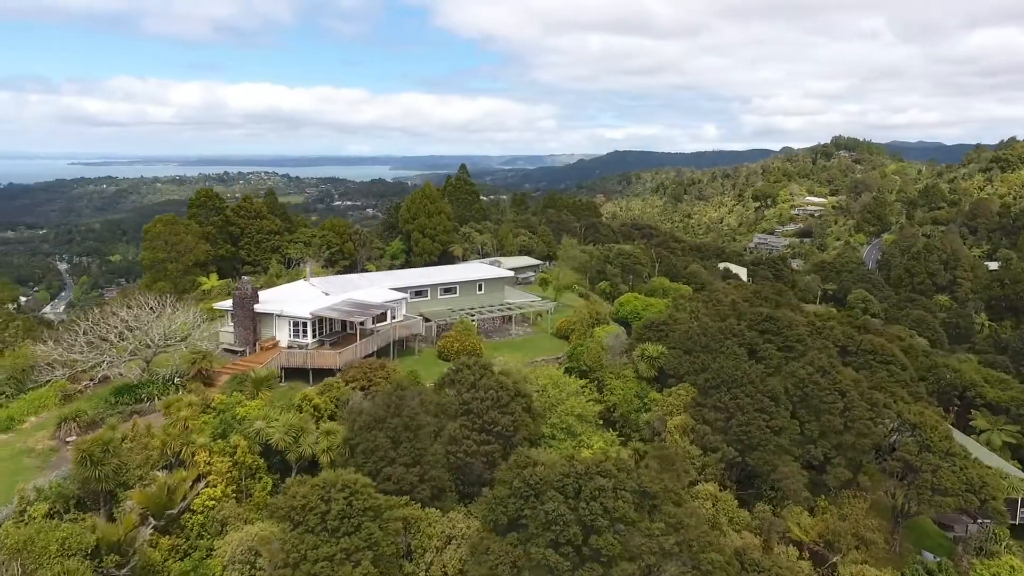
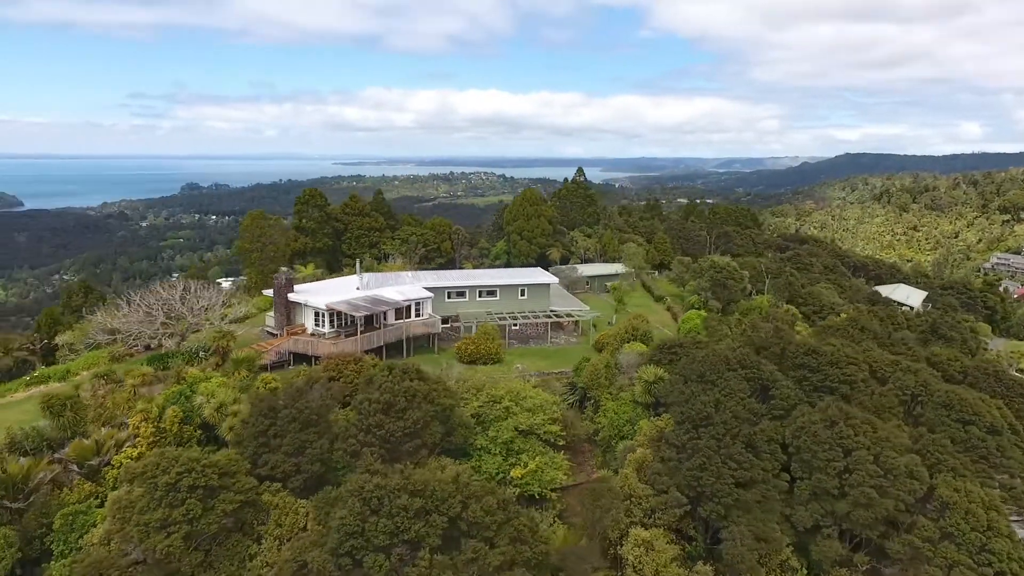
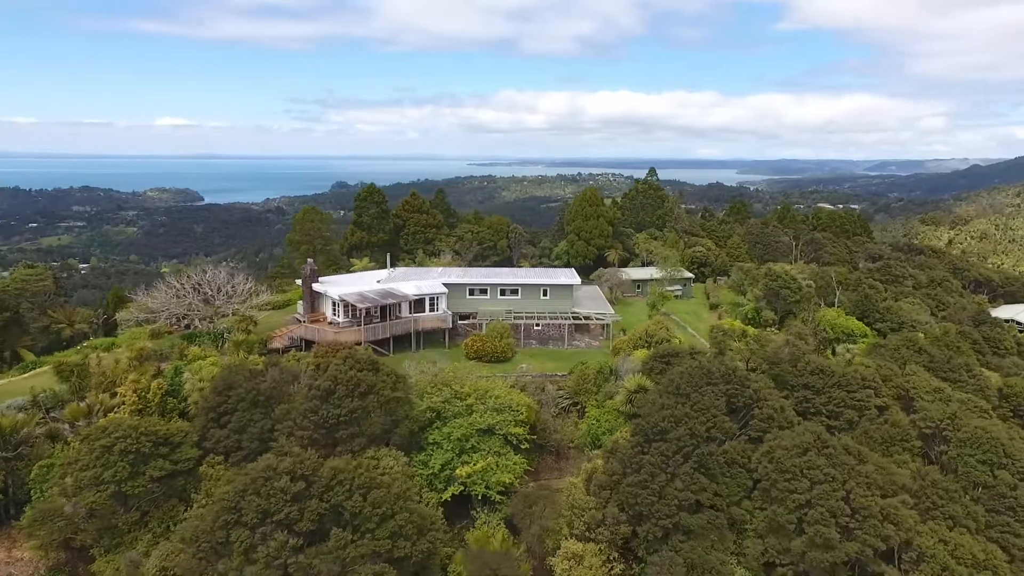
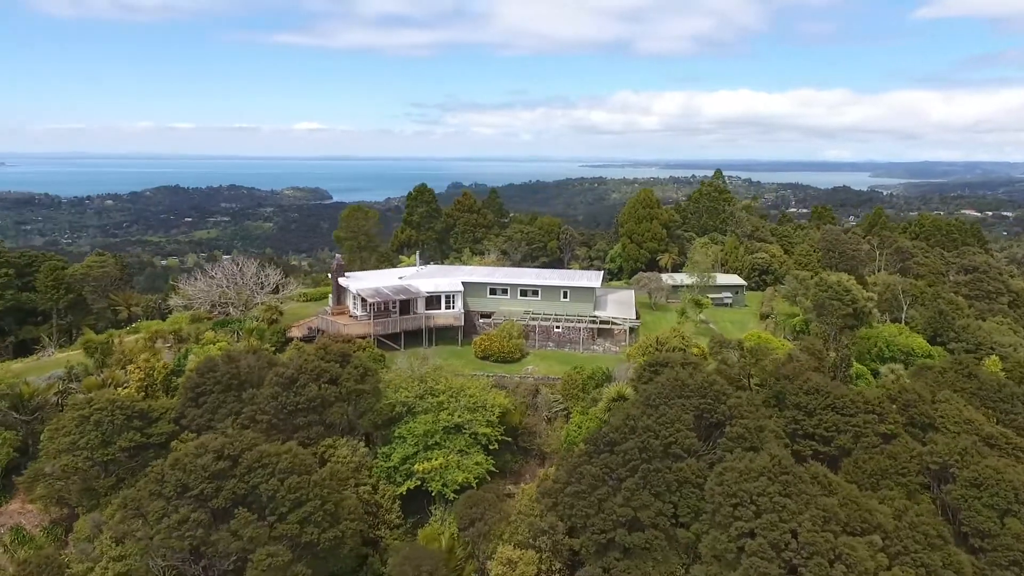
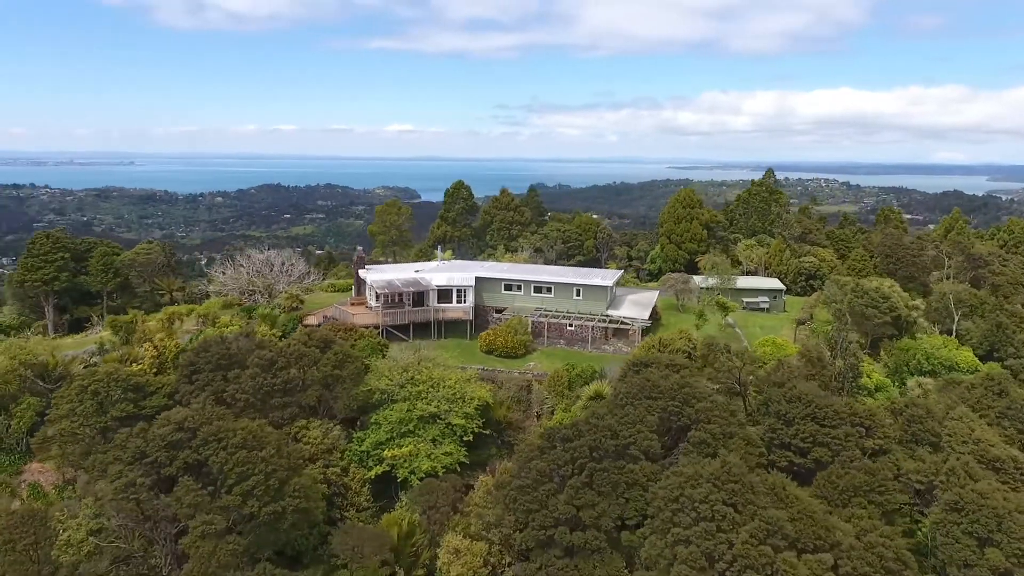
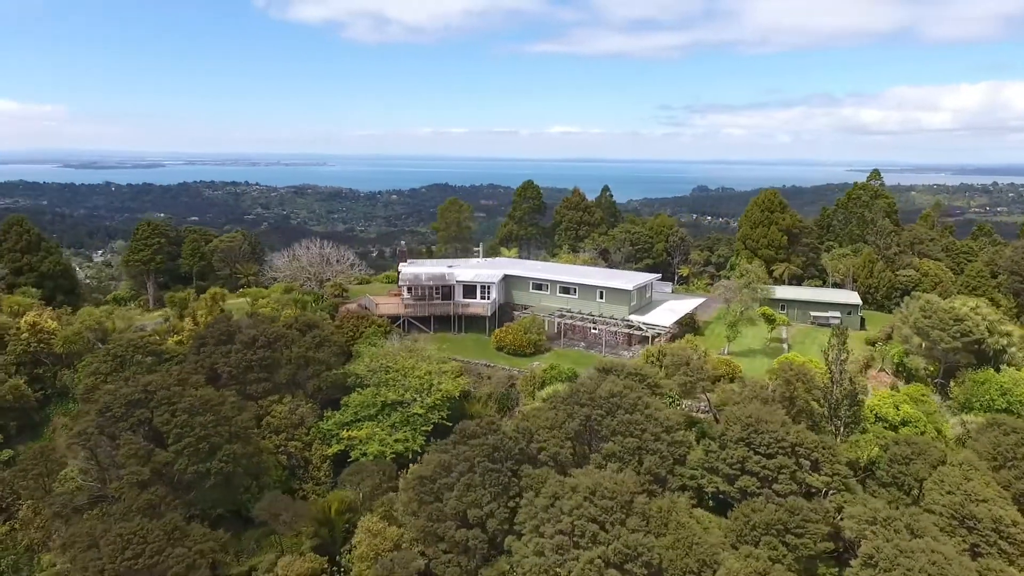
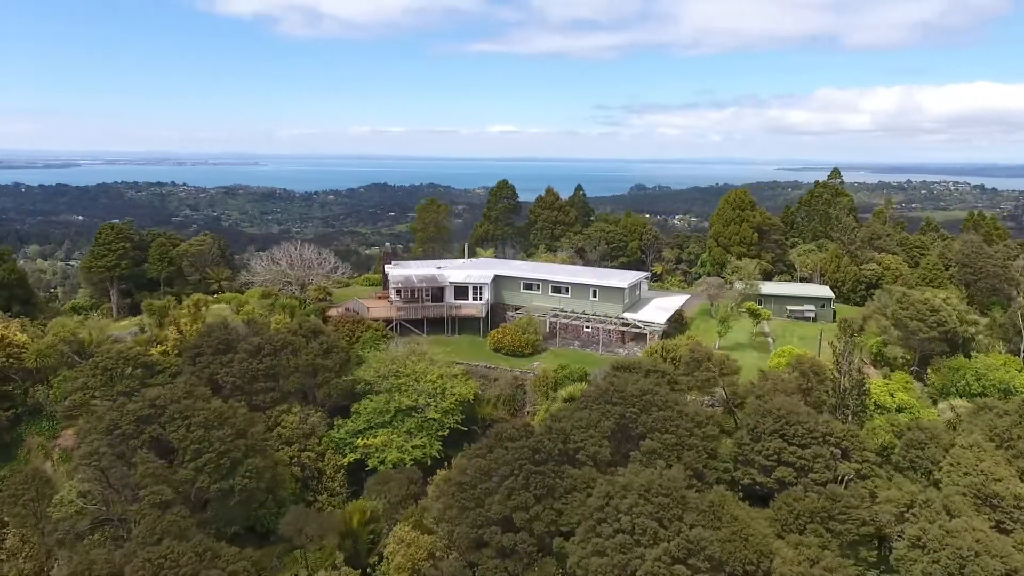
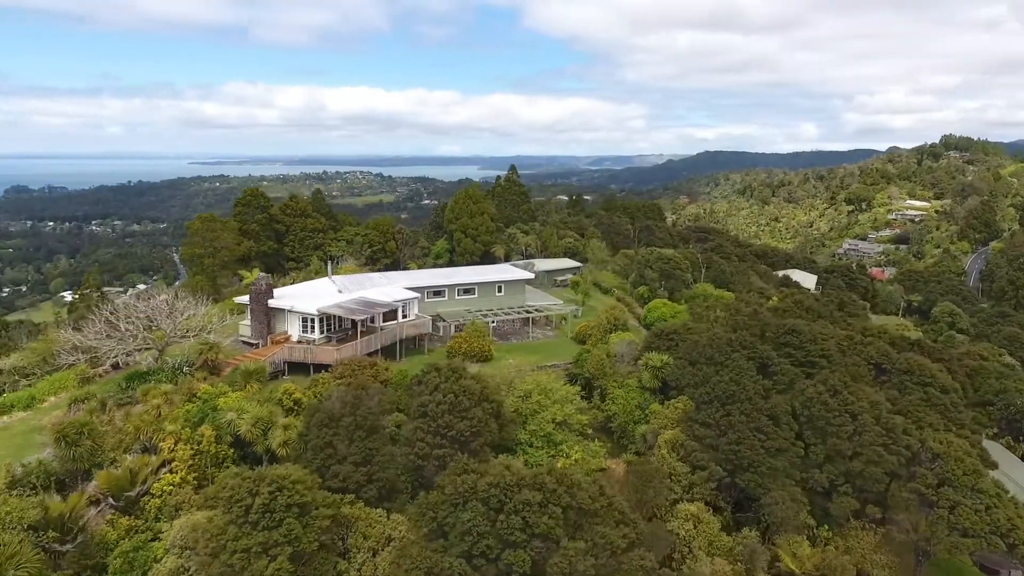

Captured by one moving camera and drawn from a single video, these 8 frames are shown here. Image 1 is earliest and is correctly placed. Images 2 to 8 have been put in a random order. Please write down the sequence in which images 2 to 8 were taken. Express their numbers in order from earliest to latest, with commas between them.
8, 2, 3, 4, 5, 7, 6
